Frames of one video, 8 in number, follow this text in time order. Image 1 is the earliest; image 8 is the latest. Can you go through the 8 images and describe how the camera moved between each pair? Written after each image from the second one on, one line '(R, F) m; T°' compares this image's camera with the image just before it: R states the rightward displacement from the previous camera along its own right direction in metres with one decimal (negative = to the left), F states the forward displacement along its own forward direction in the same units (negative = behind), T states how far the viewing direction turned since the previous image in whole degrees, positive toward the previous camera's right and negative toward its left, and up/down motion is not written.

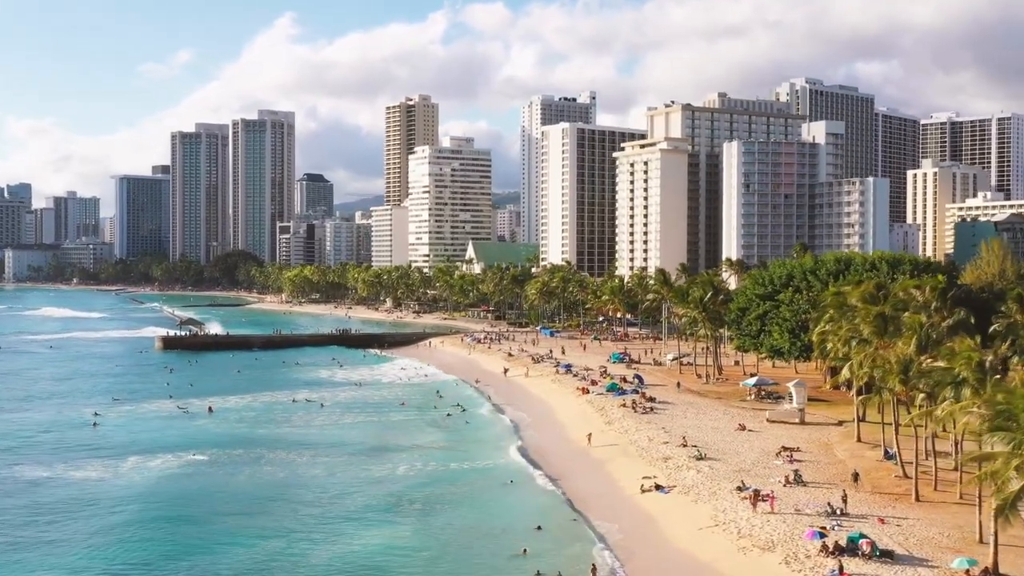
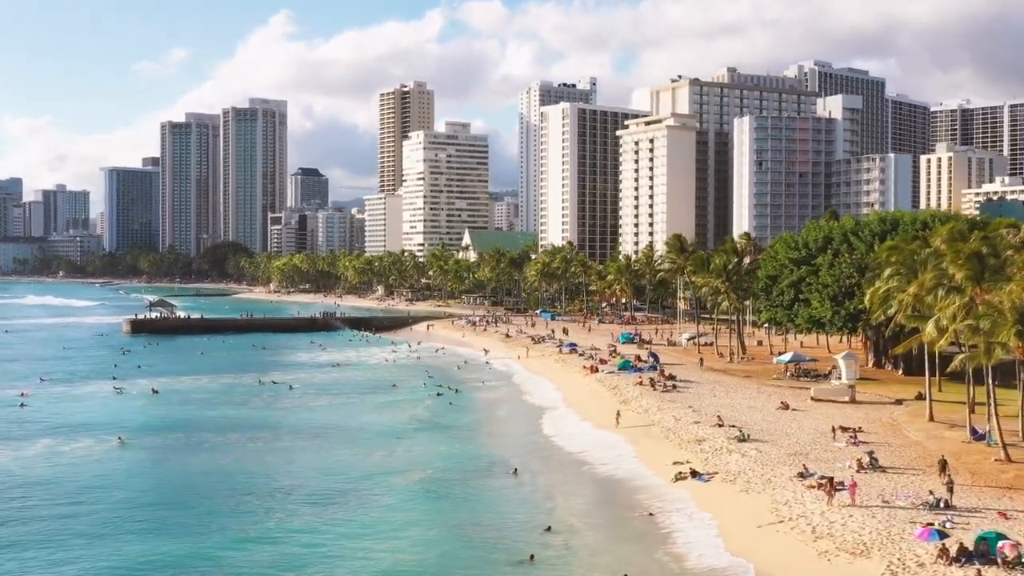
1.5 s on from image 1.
(0.0, +11.0) m; 0°
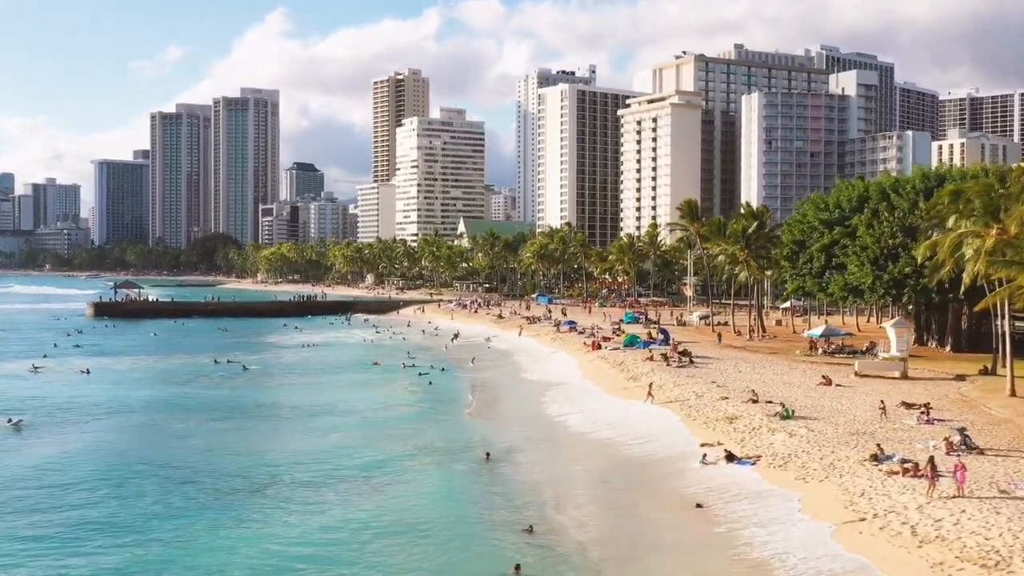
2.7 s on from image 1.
(+0.5, +9.6) m; 0°
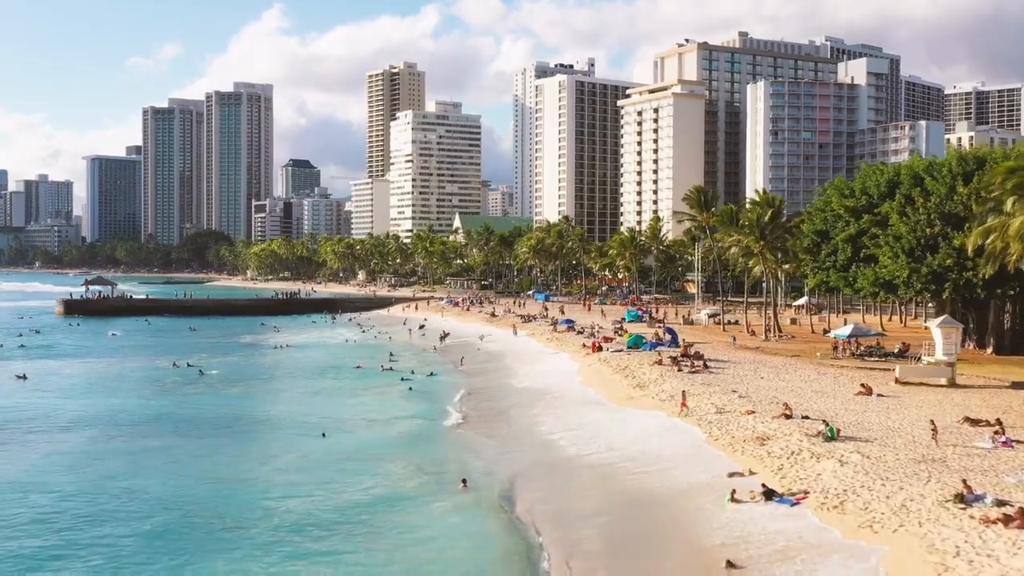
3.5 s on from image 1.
(+0.4, +6.7) m; 0°
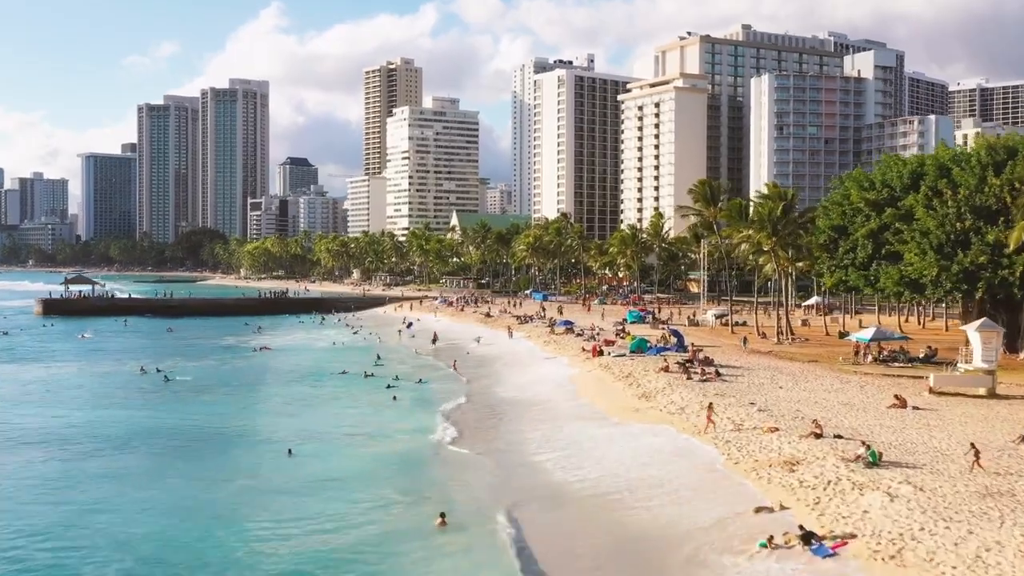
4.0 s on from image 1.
(+0.3, +4.3) m; 0°
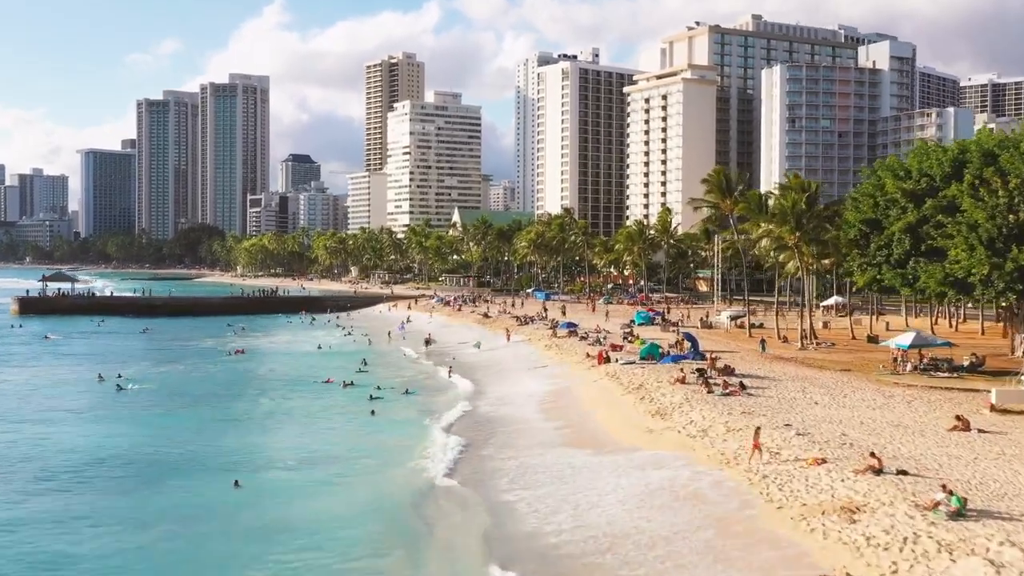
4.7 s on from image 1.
(+0.3, +5.5) m; 0°
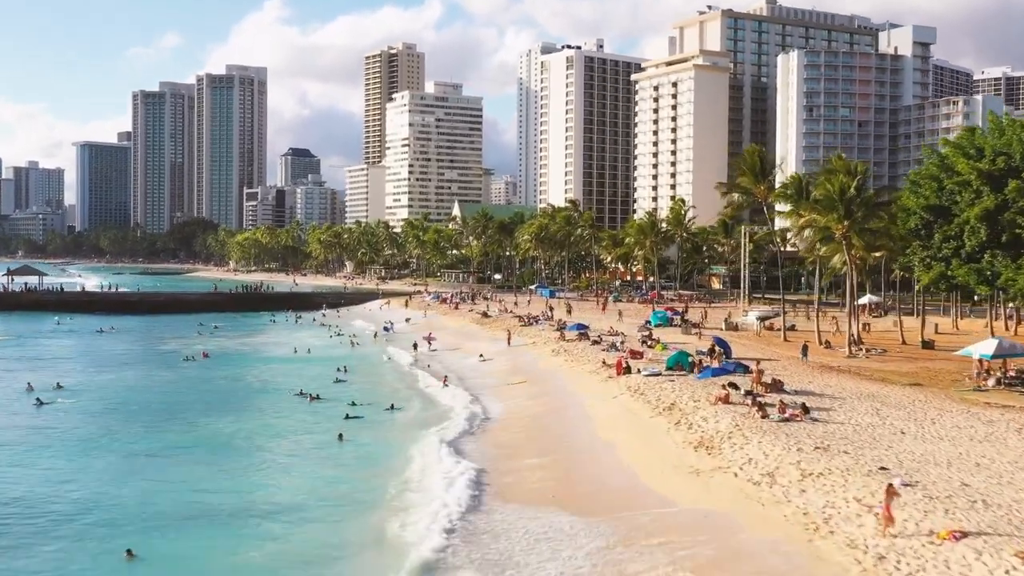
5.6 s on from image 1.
(-0.1, +7.6) m; 0°
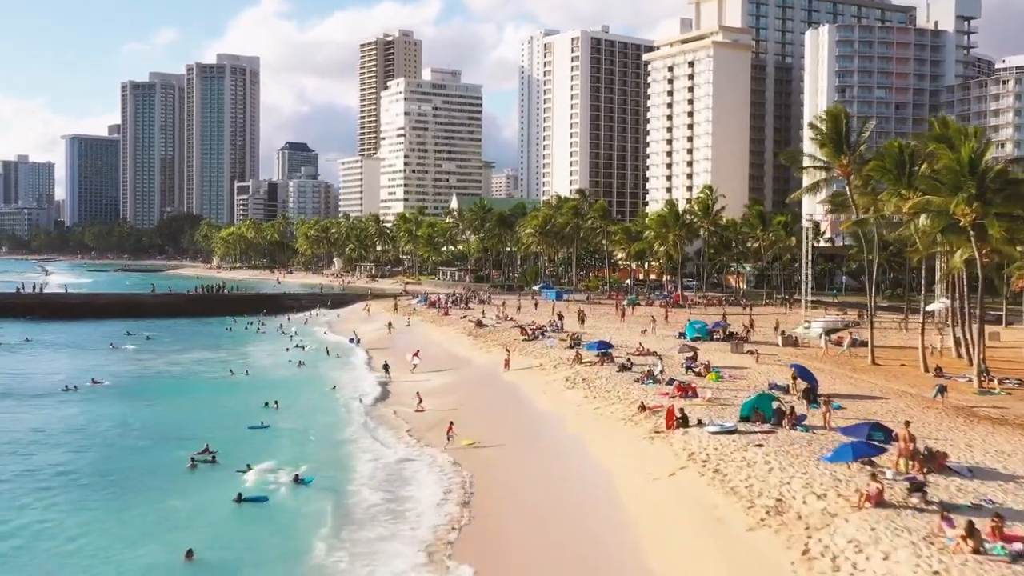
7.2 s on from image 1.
(+0.1, +13.5) m; 0°
